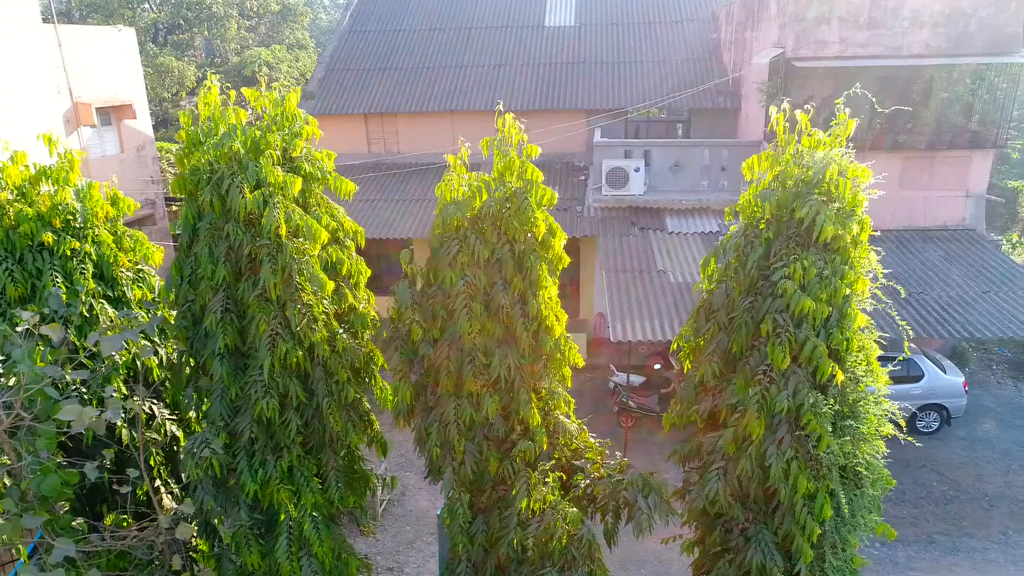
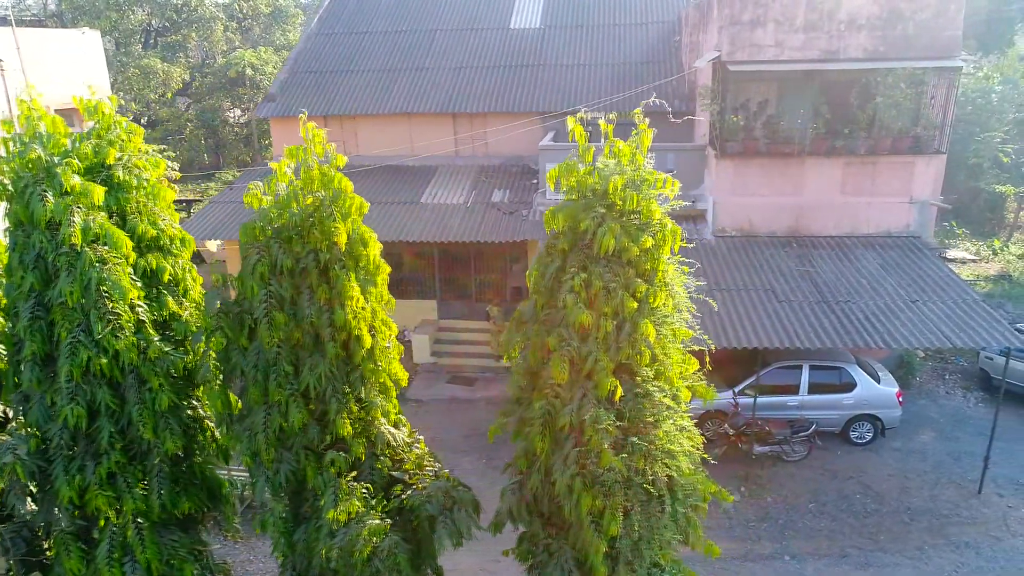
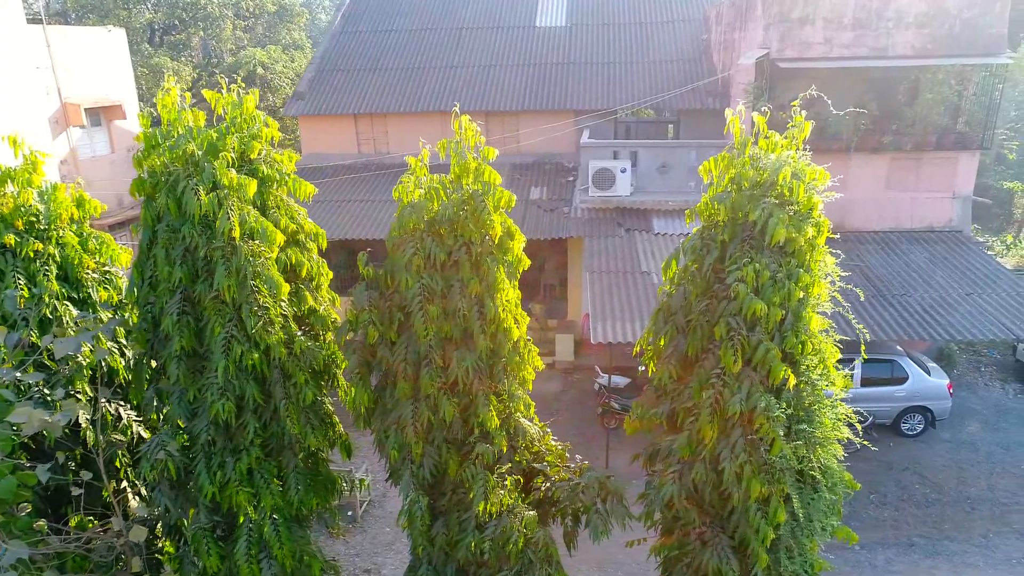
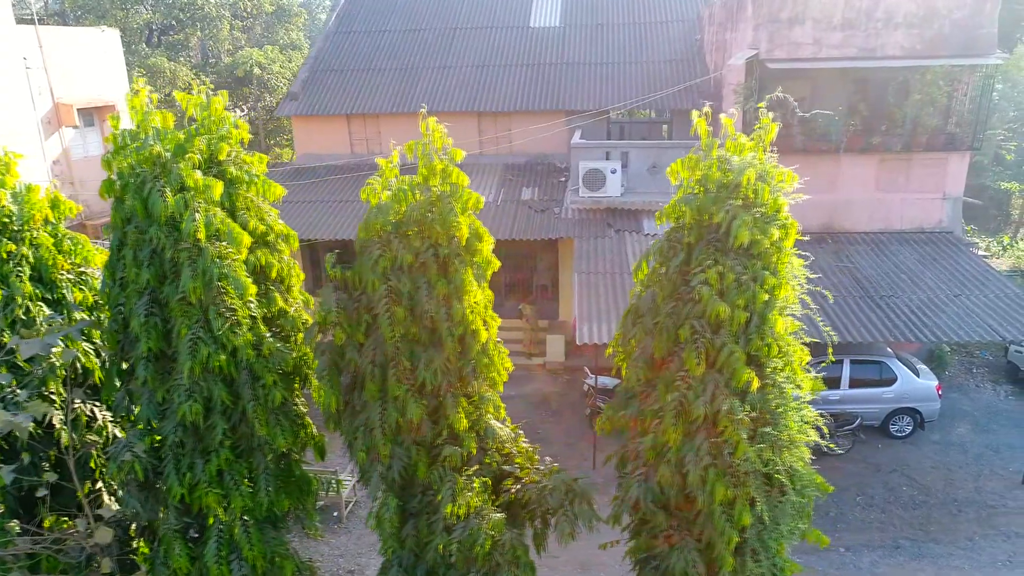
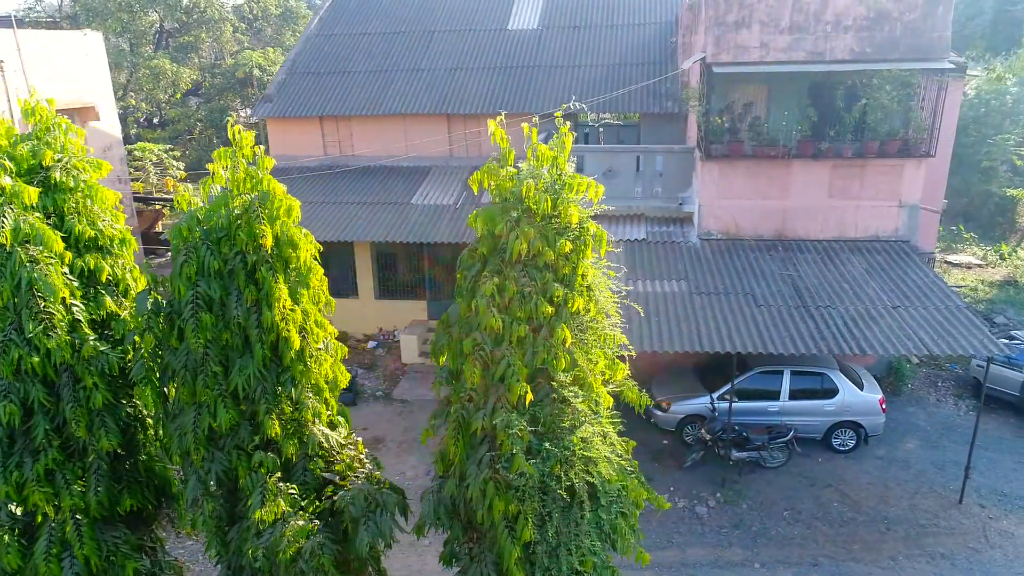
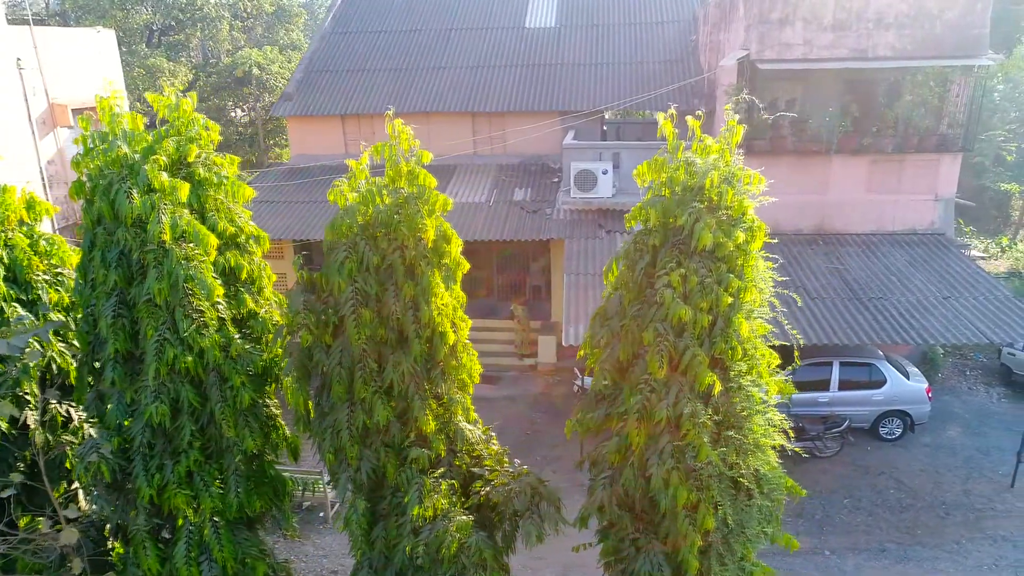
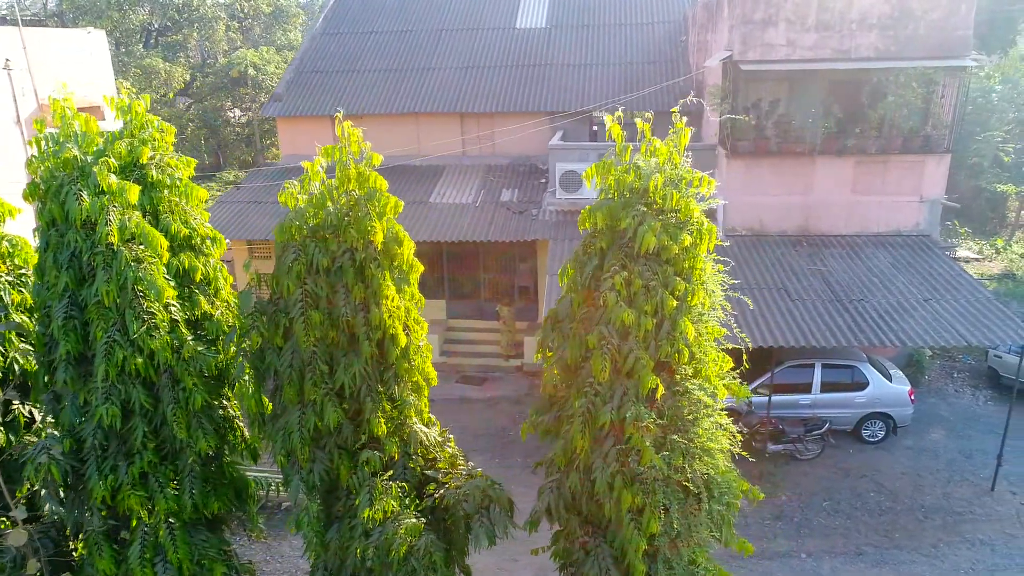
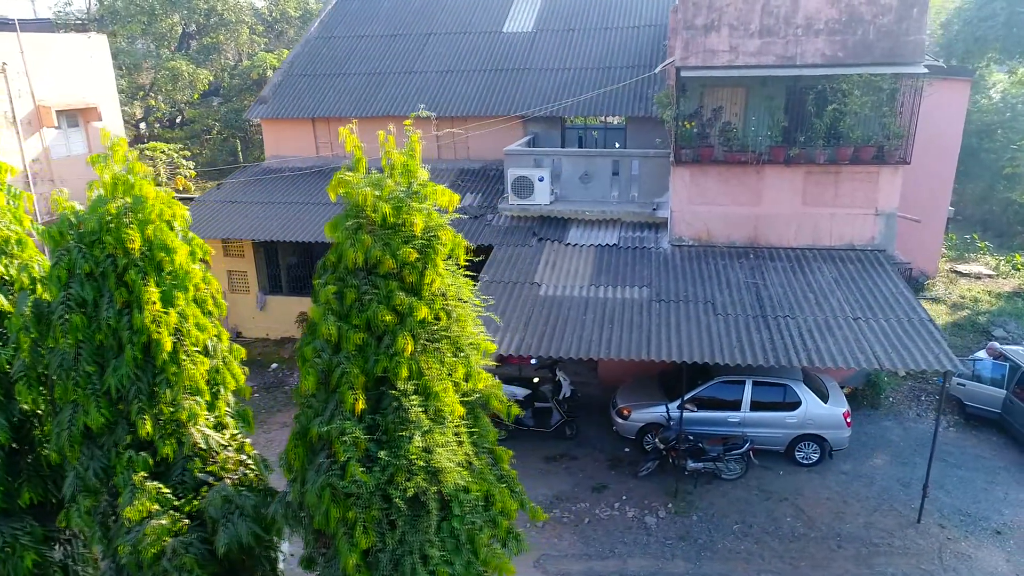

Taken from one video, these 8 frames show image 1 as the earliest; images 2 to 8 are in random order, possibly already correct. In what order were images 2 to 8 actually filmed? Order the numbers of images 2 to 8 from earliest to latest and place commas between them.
3, 4, 6, 7, 2, 5, 8
